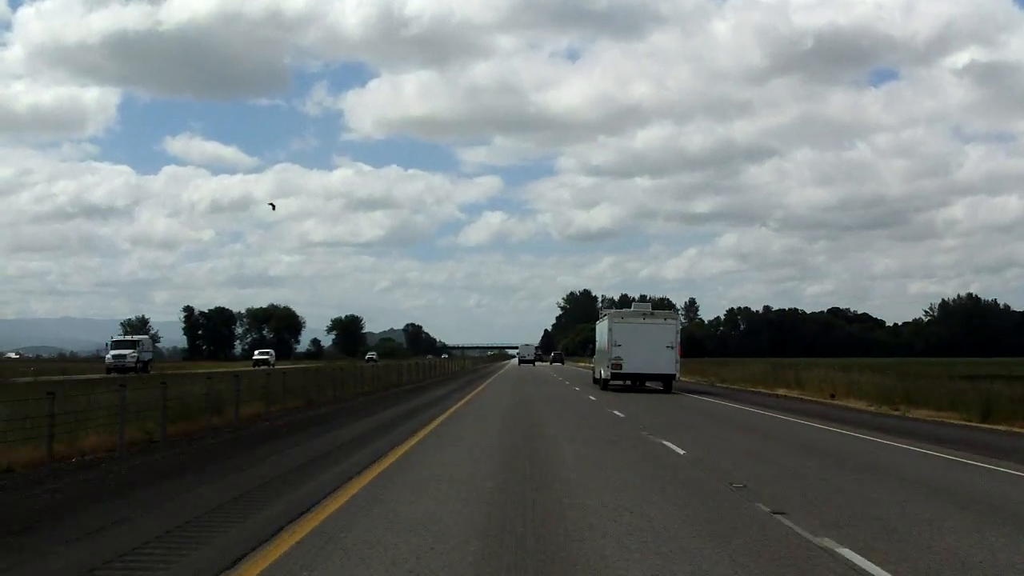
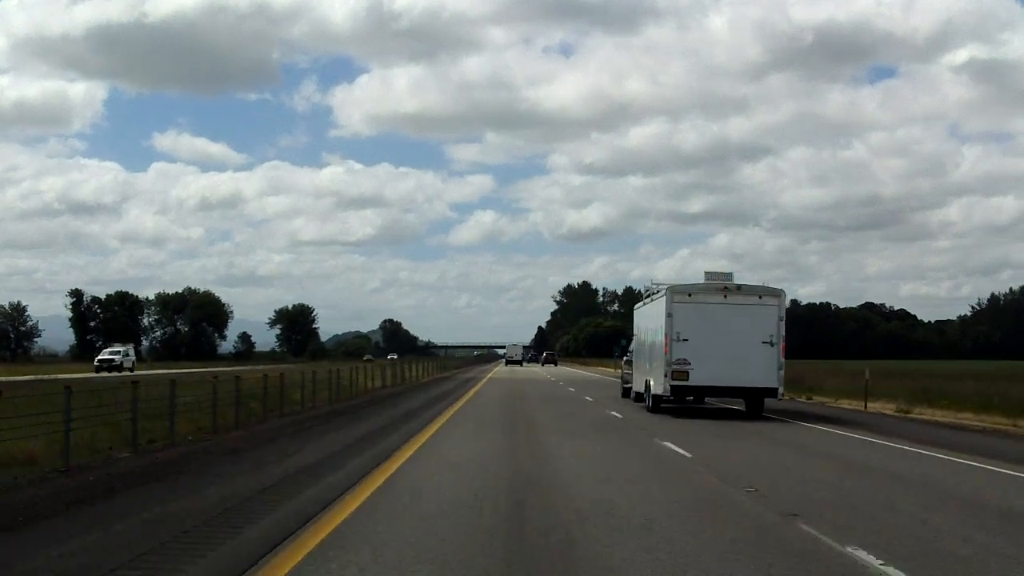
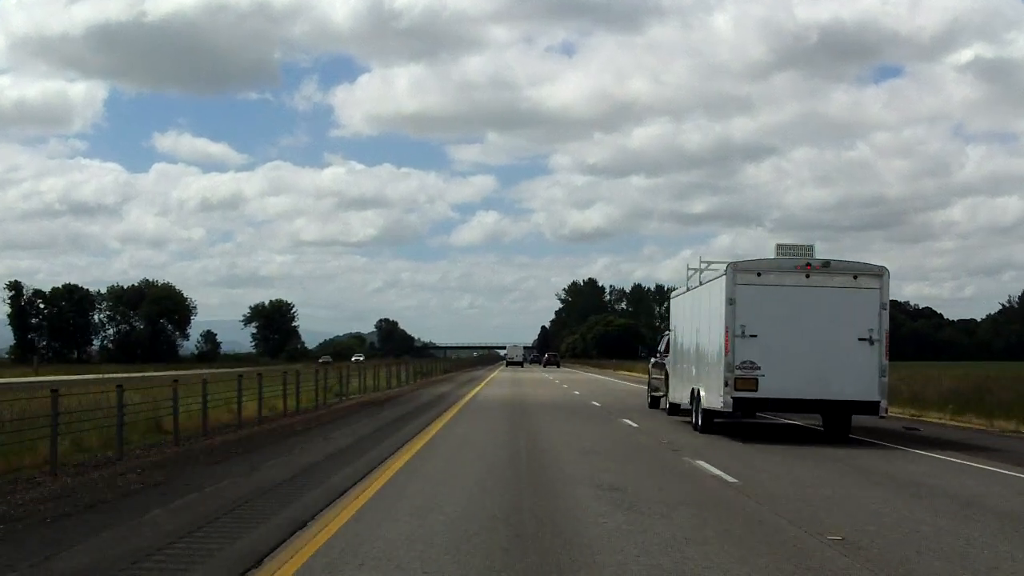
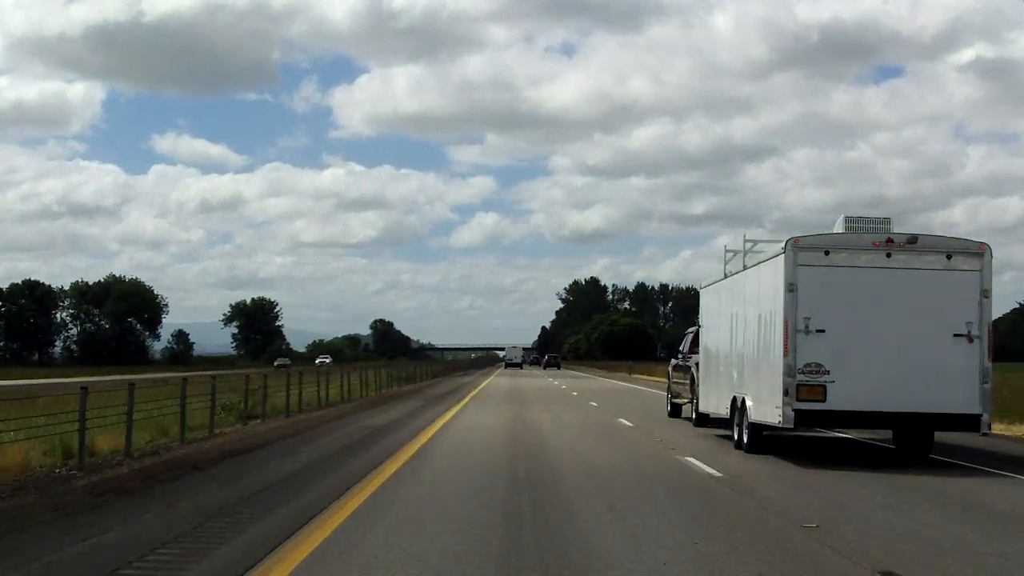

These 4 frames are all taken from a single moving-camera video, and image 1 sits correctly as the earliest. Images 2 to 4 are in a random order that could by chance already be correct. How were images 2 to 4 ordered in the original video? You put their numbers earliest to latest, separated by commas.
2, 3, 4
